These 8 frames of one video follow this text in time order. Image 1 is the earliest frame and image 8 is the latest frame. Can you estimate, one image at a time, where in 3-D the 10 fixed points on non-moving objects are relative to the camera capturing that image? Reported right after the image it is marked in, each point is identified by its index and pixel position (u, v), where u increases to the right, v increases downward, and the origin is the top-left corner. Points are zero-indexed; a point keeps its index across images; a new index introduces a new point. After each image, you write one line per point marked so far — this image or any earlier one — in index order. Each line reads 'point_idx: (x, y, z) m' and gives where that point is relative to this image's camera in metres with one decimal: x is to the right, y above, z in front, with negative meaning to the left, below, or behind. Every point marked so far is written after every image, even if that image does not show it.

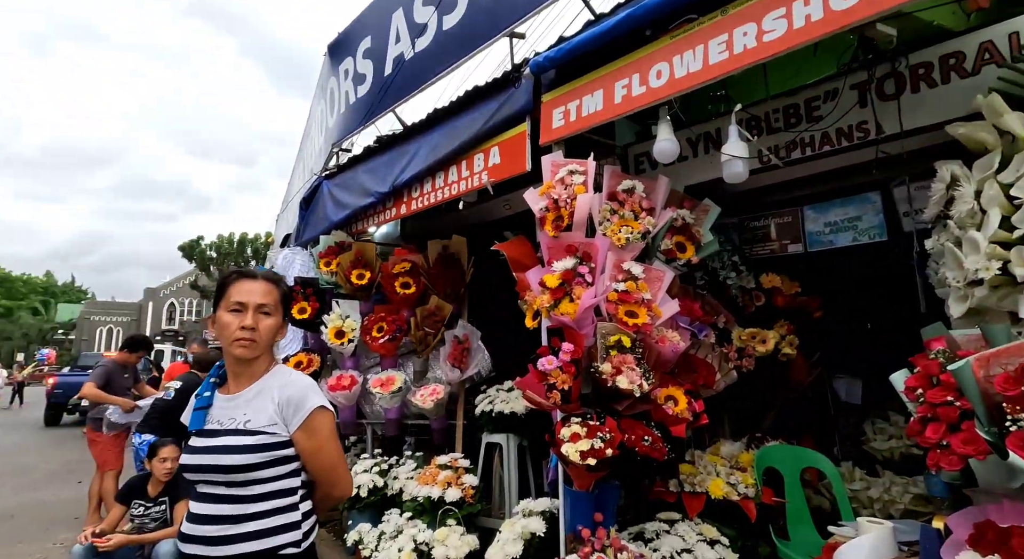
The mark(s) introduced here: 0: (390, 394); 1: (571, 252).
0: (-0.8, -0.7, +3.0) m
1: (+0.2, +0.1, +1.8) m
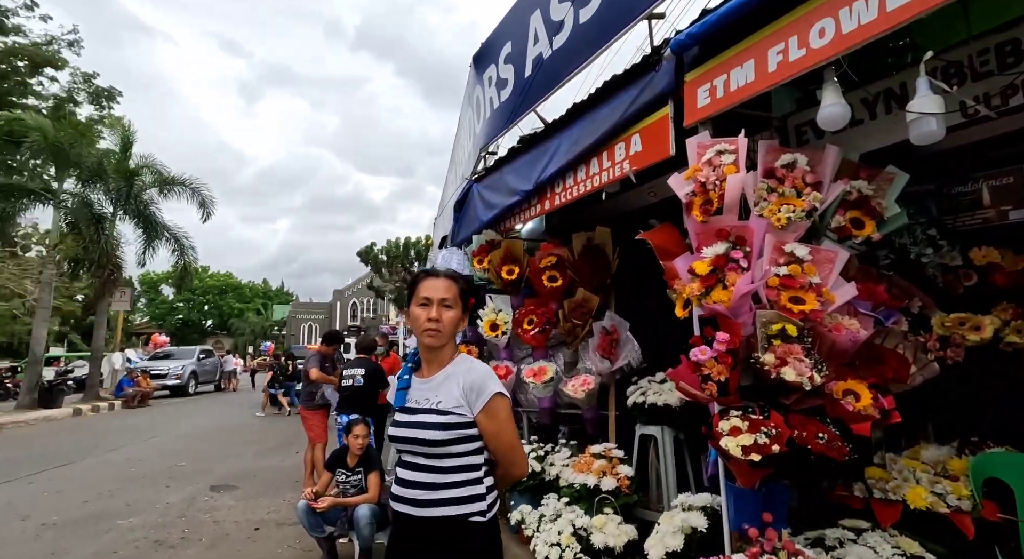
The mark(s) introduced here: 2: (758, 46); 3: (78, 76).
0: (+0.2, -0.7, +3.2) m
1: (+0.7, +0.1, +1.7) m
2: (+0.9, +0.8, +1.7) m
3: (-16.1, +7.6, +18.2) m
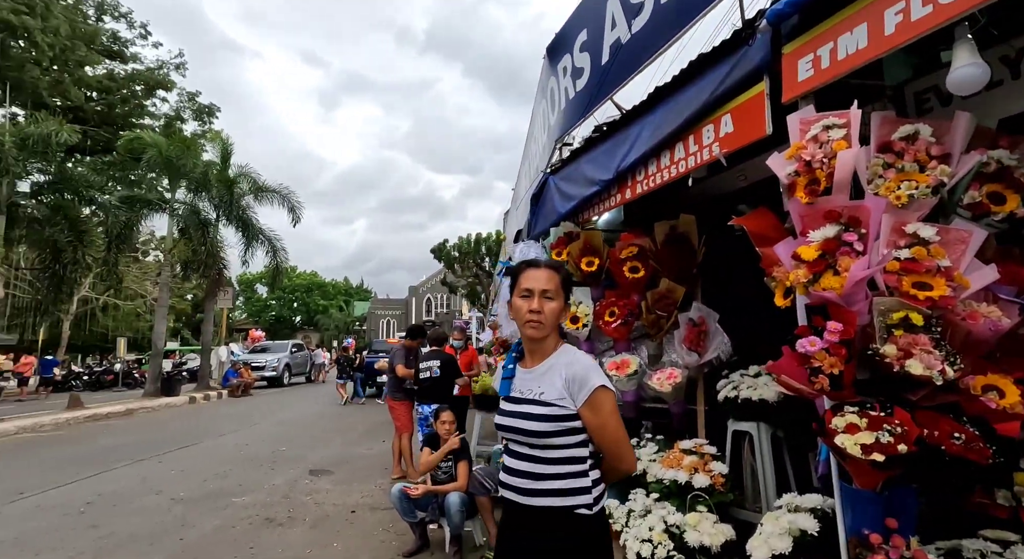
0: (+0.7, -0.6, +3.1) m
1: (+1.0, +0.2, +1.6) m
2: (+1.1, +0.9, +1.5) m
3: (-13.5, +7.5, +20.1) m
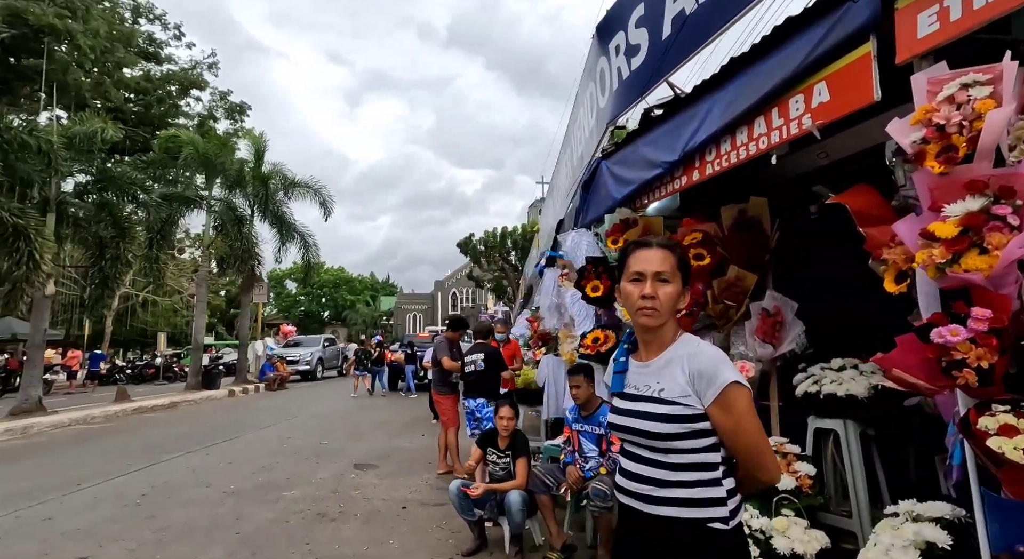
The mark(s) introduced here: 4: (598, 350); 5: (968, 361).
0: (+1.1, -0.5, +2.9) m
1: (+1.3, +0.3, +1.4) m
2: (+1.4, +0.9, +1.3) m
3: (-12.4, +7.7, +20.5) m
4: (+0.6, -0.5, +3.4) m
5: (+1.2, -0.2, +1.3) m
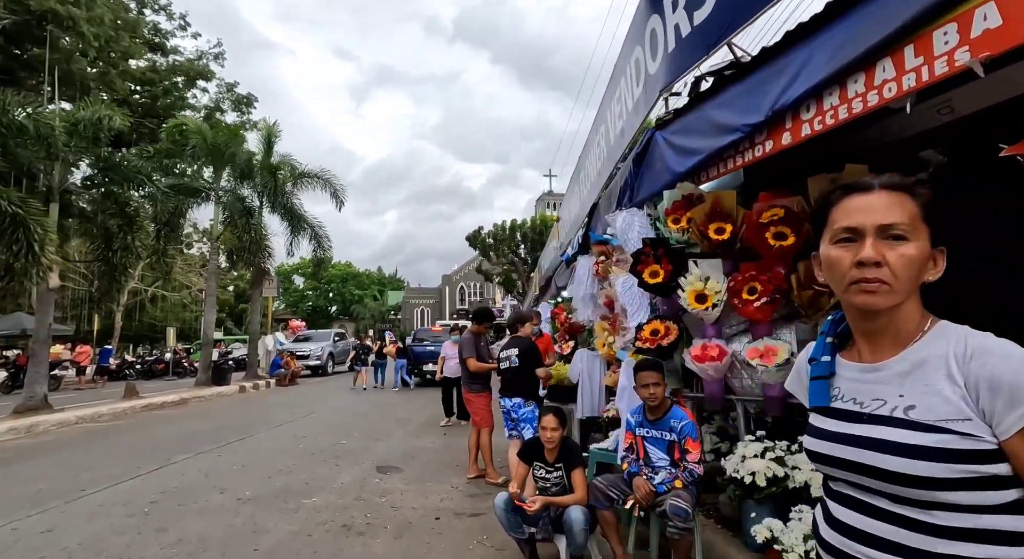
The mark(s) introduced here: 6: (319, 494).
0: (+1.4, -0.5, +2.5) m
1: (+1.6, +0.3, +1.0) m
2: (+1.7, +1.0, +0.9) m
3: (-11.9, +7.9, +20.2) m
4: (+0.9, -0.4, +3.0) m
5: (+1.5, -0.1, +0.9) m
6: (-1.6, -1.7, +3.9) m
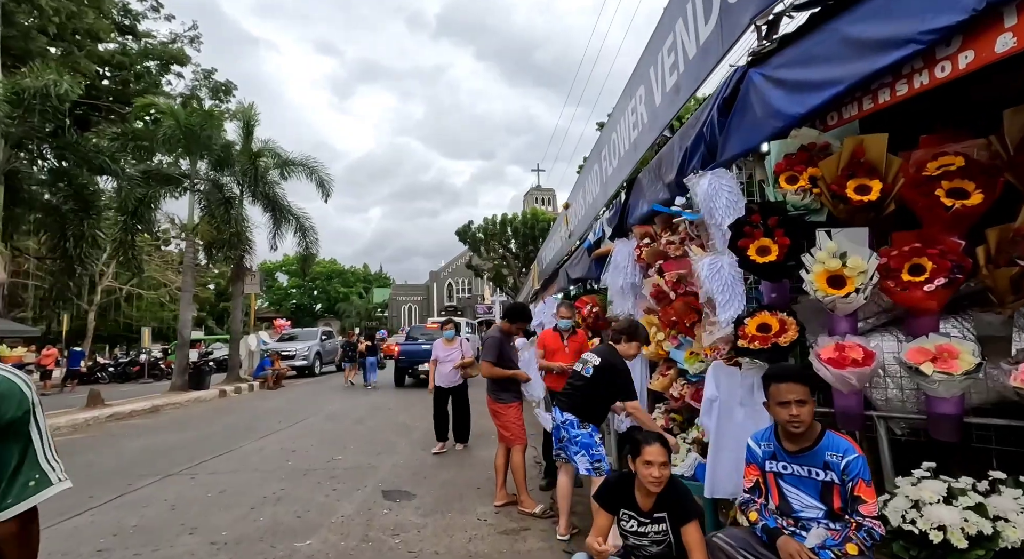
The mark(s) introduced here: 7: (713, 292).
0: (+1.7, -0.4, +1.8) m
1: (+1.9, +0.4, +0.3) m
2: (+2.0, +1.1, +0.2) m
3: (-12.2, +8.0, +19.0) m
4: (+1.2, -0.3, +2.2) m
5: (+1.9, -0.1, +0.2) m
6: (-1.3, -1.6, +3.1) m
7: (+1.1, -0.1, +2.6) m
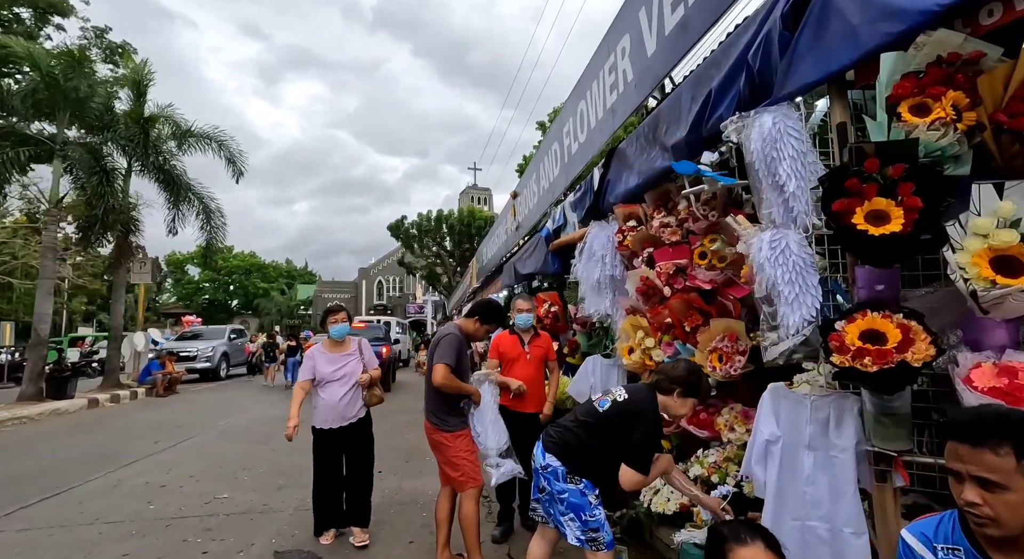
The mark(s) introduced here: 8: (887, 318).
0: (+1.6, -0.3, +1.1) m
1: (+2.1, +0.5, -0.4) m
2: (+2.2, +1.1, -0.5) m
3: (-14.2, +8.4, +16.3) m
4: (+1.1, -0.2, +1.4) m
5: (+2.1, 0.0, -0.5) m
6: (-1.5, -1.5, +2.0) m
7: (+0.9, 0.0, +1.8) m
8: (+1.2, -0.1, +1.5) m
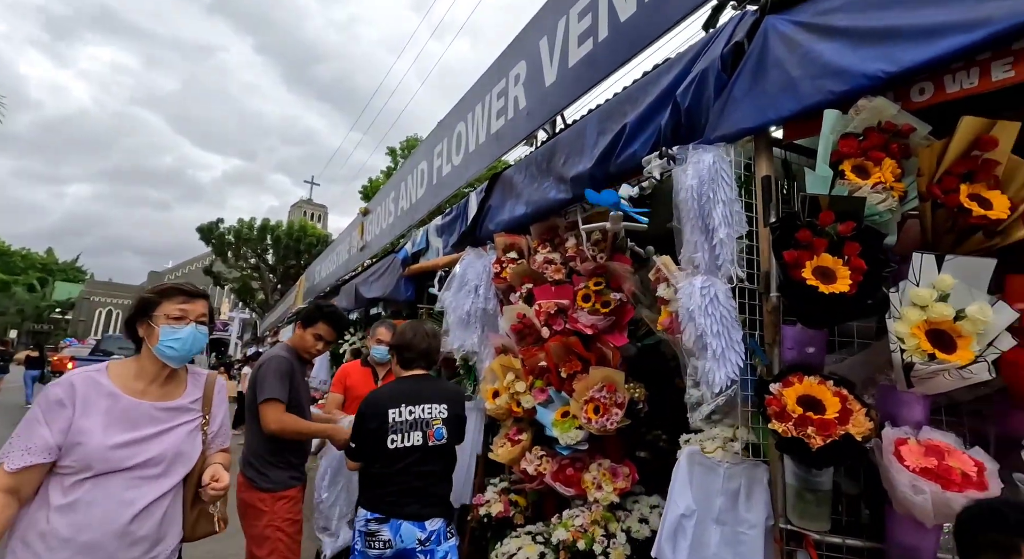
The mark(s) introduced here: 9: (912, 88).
0: (+1.5, -0.5, +1.1) m
1: (+2.5, +0.2, 0.0) m
2: (+2.7, +0.9, 0.0) m
3: (-17.5, +9.4, +11.1) m
4: (+0.9, -0.4, +1.3) m
5: (+2.4, -0.2, -0.2) m
6: (-1.9, -1.4, +0.9) m
7: (+0.6, -0.2, +1.6) m
8: (+0.9, -0.3, +1.4) m
9: (+1.2, +0.6, +1.5) m
